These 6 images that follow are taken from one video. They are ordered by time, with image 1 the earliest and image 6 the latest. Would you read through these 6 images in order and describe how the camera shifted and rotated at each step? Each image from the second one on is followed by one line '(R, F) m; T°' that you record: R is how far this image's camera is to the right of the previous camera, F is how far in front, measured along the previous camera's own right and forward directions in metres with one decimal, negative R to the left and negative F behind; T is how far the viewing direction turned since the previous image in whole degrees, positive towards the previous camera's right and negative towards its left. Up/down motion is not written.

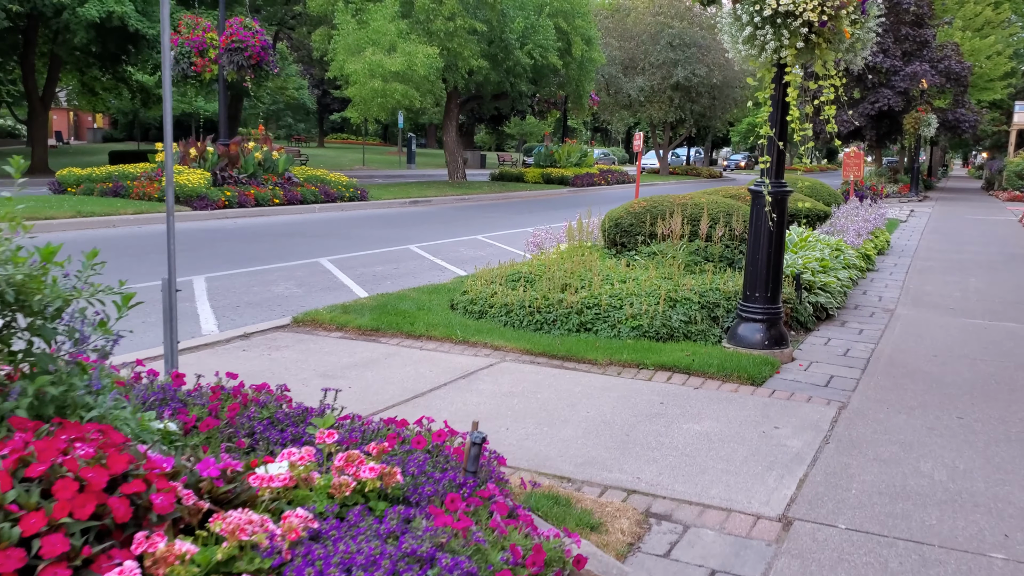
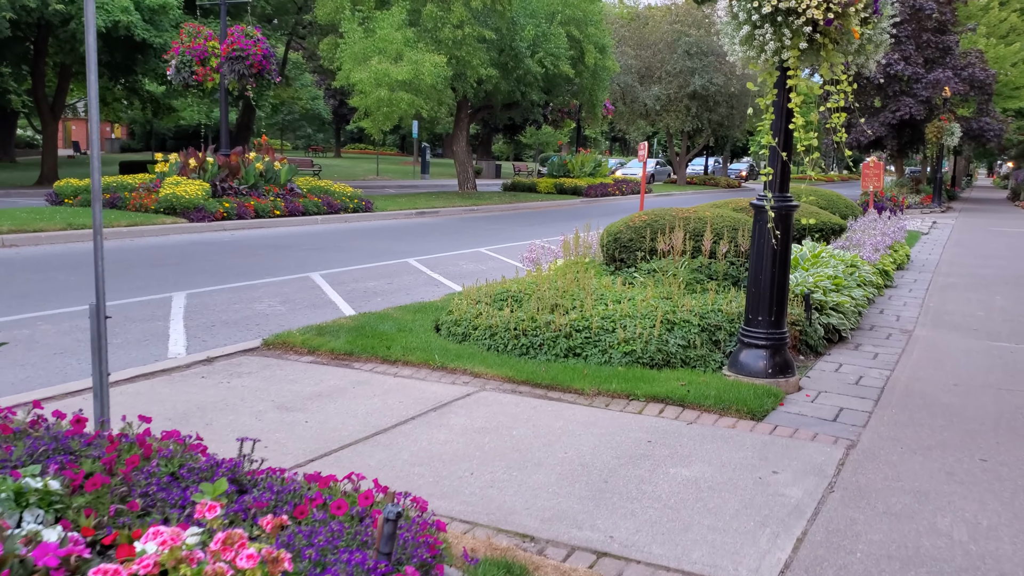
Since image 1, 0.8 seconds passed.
(+0.2, +0.5) m; -1°
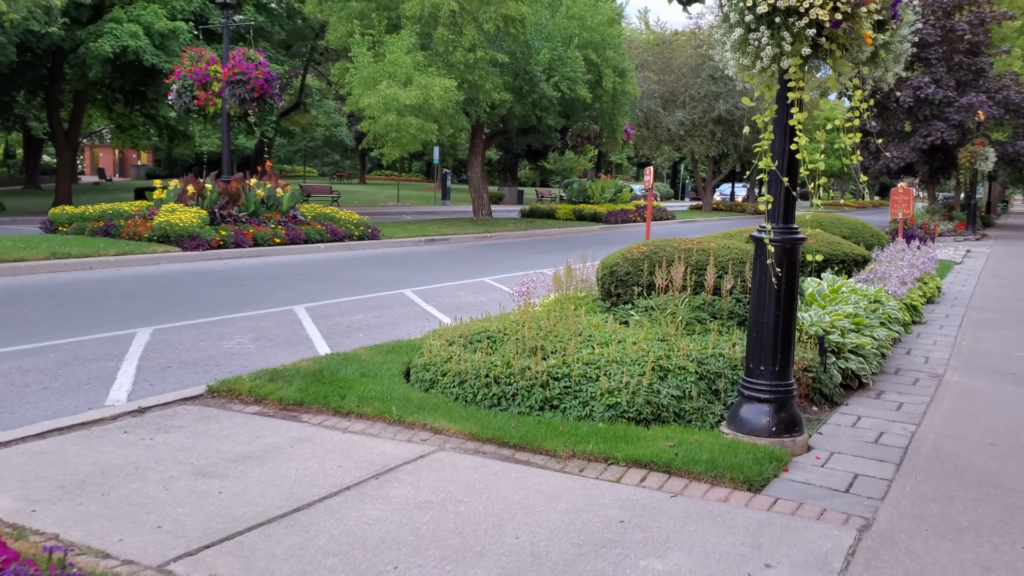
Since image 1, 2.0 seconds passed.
(+0.3, +0.7) m; -2°
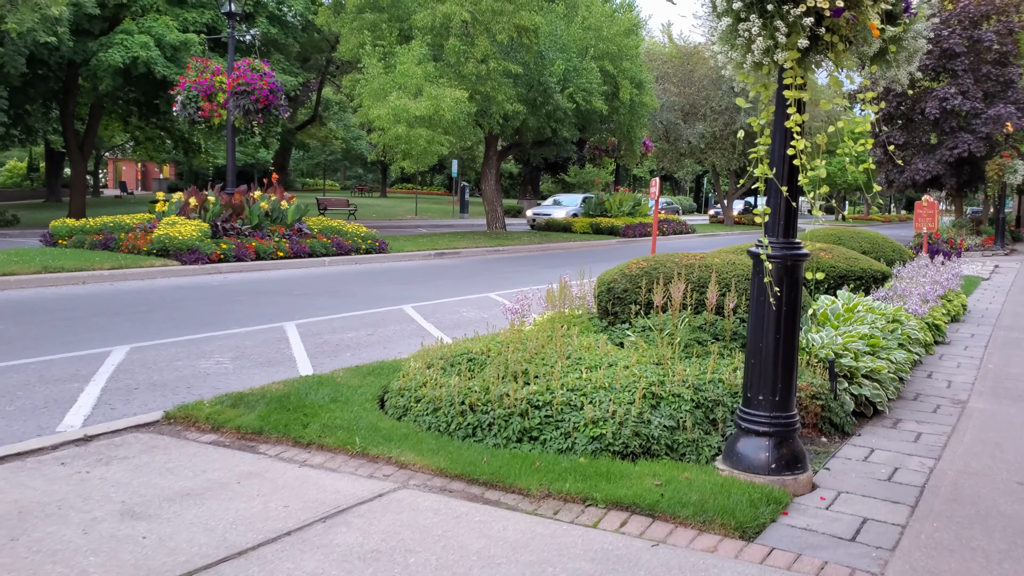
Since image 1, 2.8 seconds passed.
(+0.2, +0.4) m; -1°
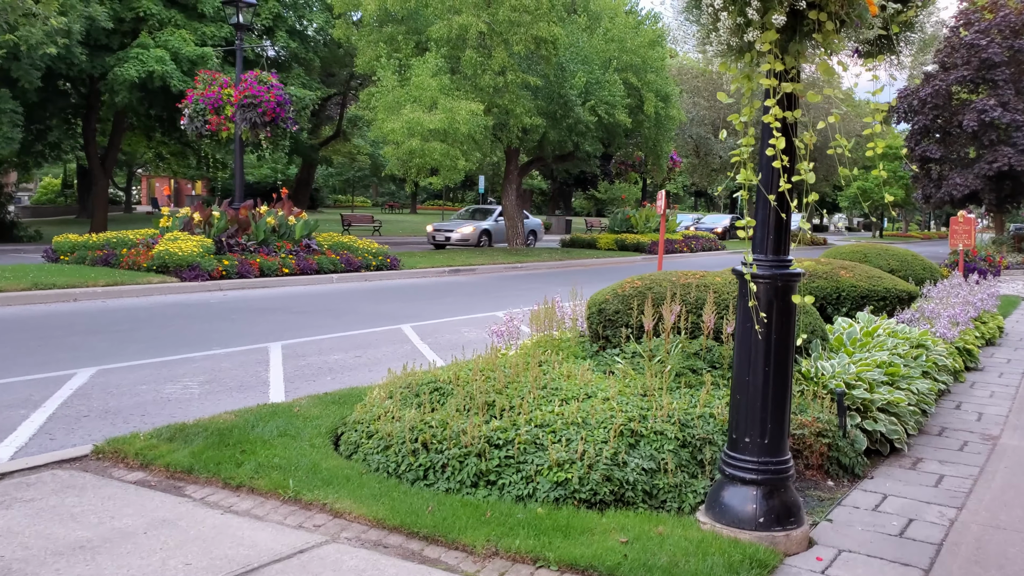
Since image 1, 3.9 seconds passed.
(+0.4, +0.6) m; -2°
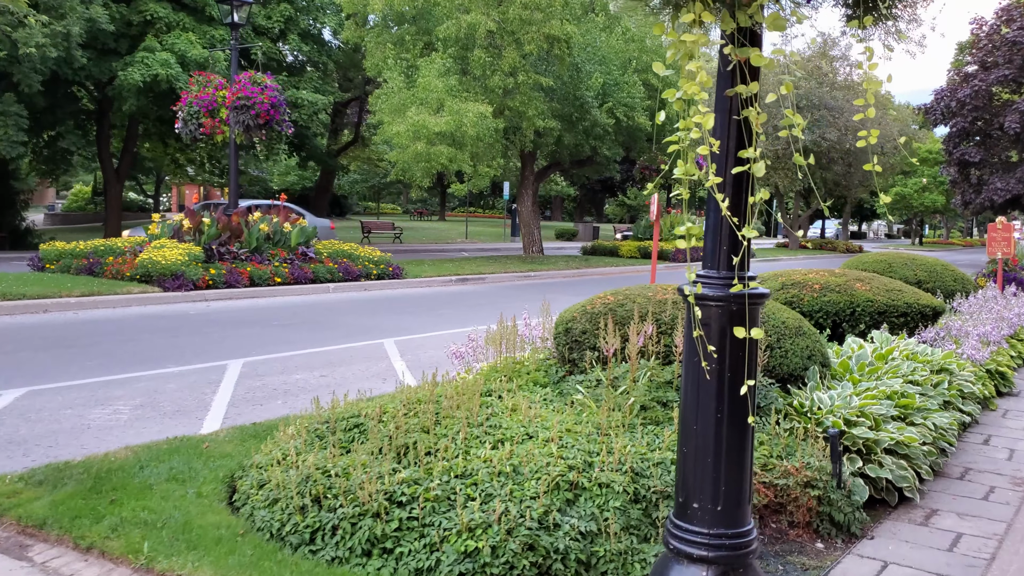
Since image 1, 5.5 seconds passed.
(+0.5, +0.8) m; -2°
